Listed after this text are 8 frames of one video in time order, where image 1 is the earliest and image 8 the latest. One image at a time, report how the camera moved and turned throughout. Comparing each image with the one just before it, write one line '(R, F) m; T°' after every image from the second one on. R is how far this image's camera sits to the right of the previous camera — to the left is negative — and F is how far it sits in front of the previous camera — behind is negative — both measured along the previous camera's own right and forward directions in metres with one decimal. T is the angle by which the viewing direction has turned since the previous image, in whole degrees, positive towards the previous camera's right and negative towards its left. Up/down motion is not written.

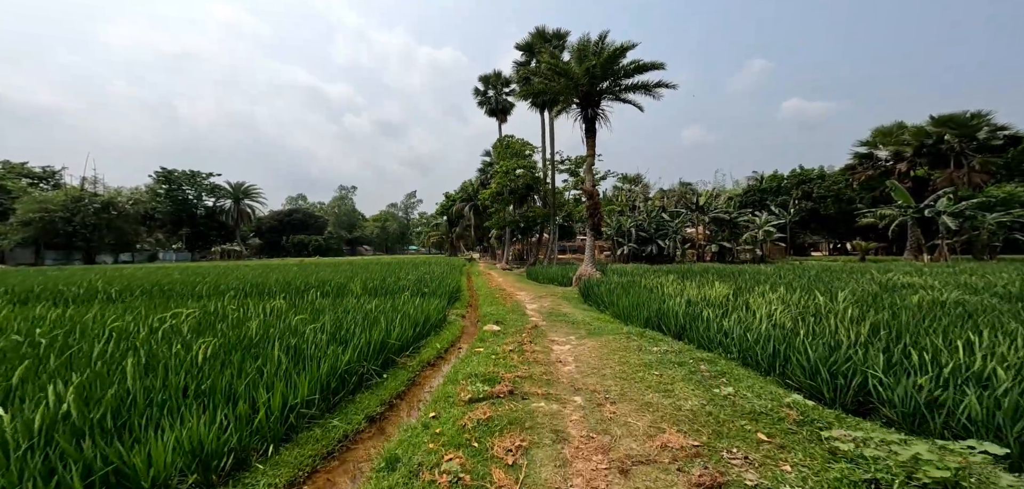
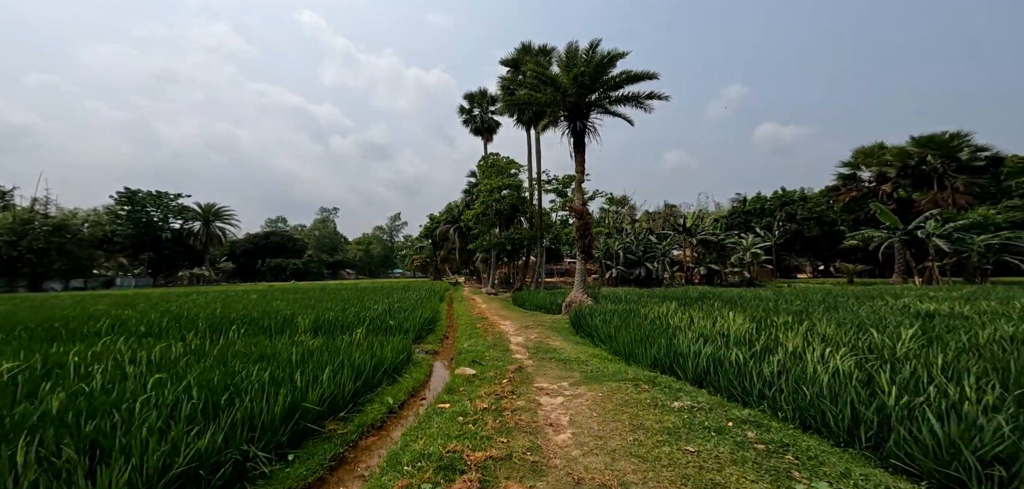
(+0.1, +1.4) m; +2°
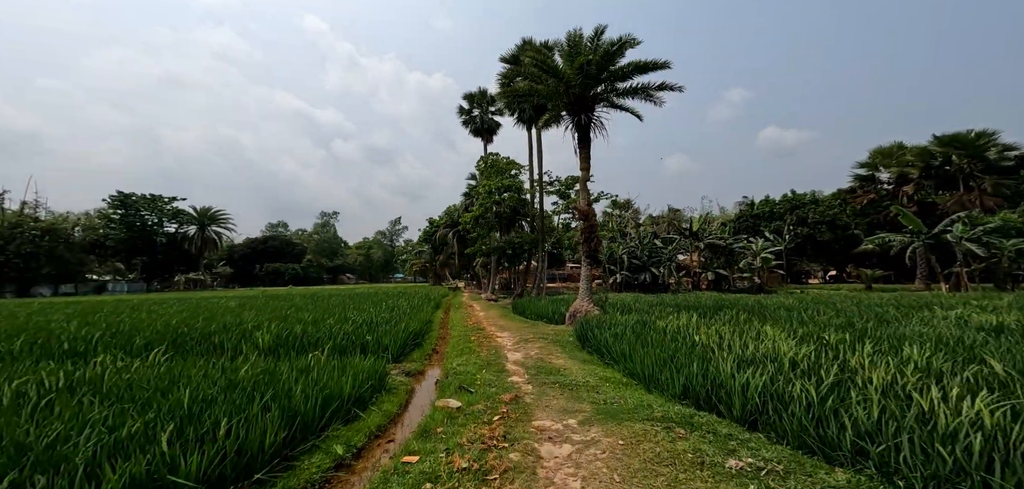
(+0.1, +1.2) m; 0°
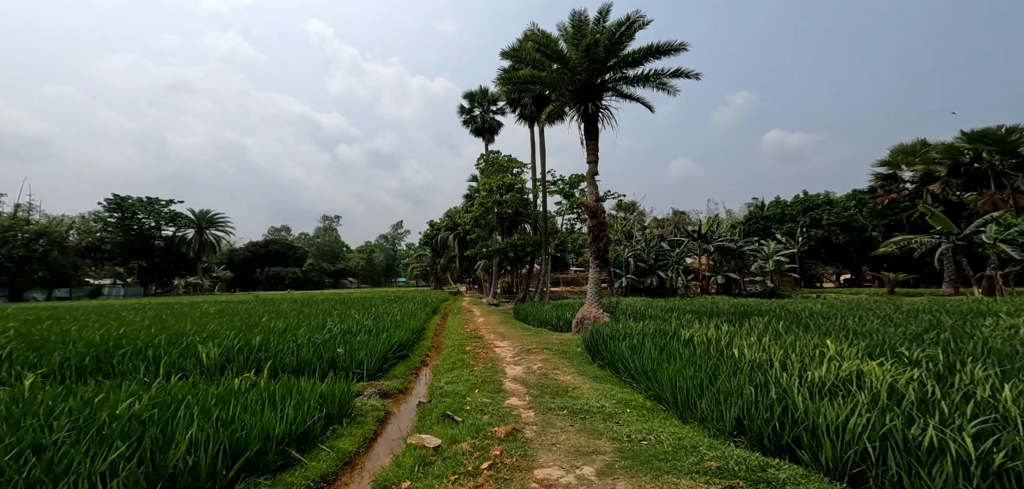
(+0.1, +1.2) m; 0°
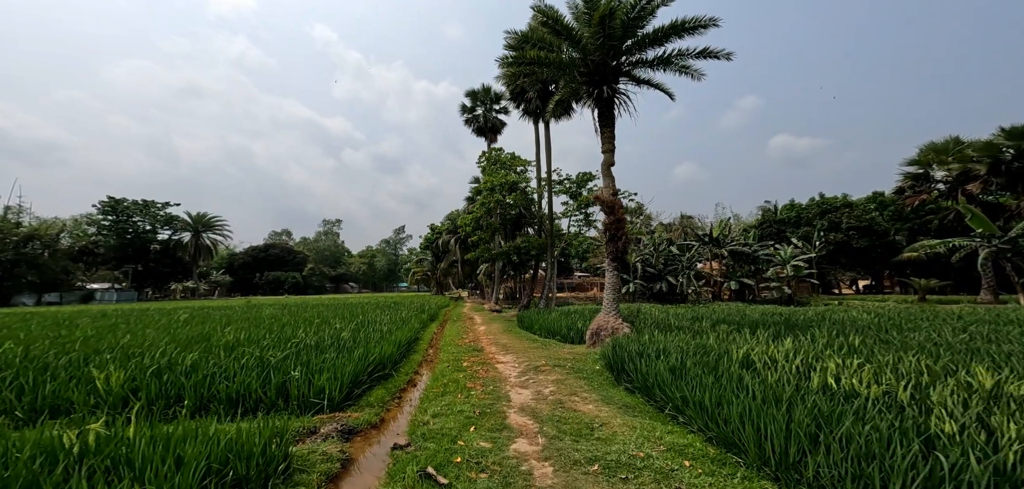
(-0.1, +1.5) m; 0°
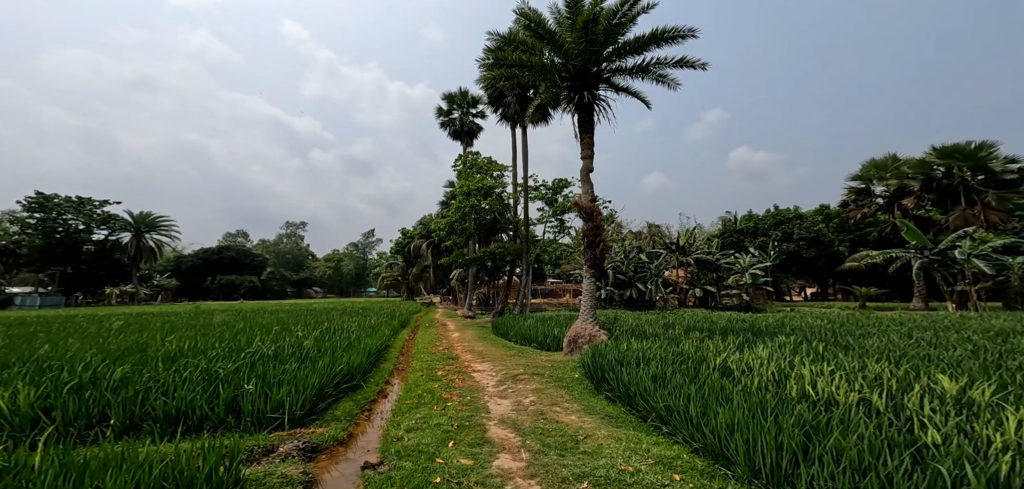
(-0.1, +0.2) m; +4°
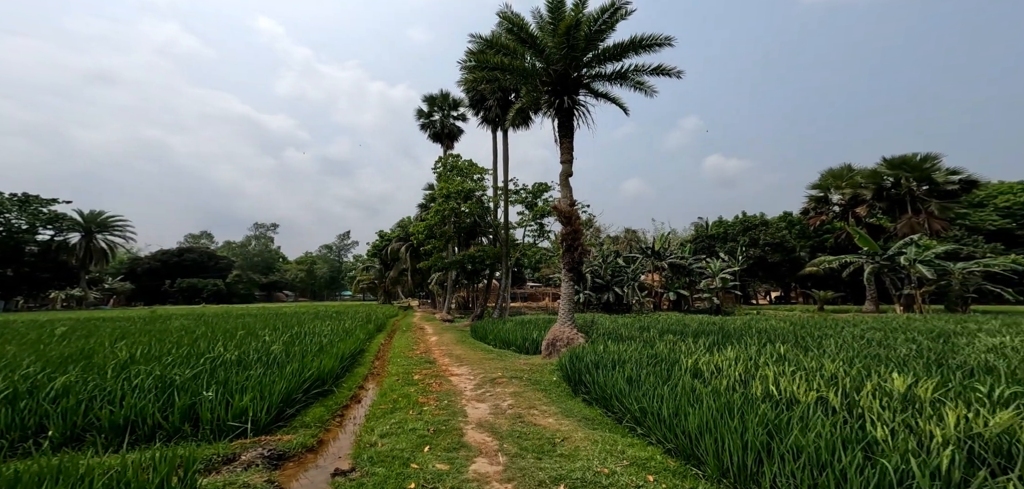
(0.0, 0.0) m; +3°
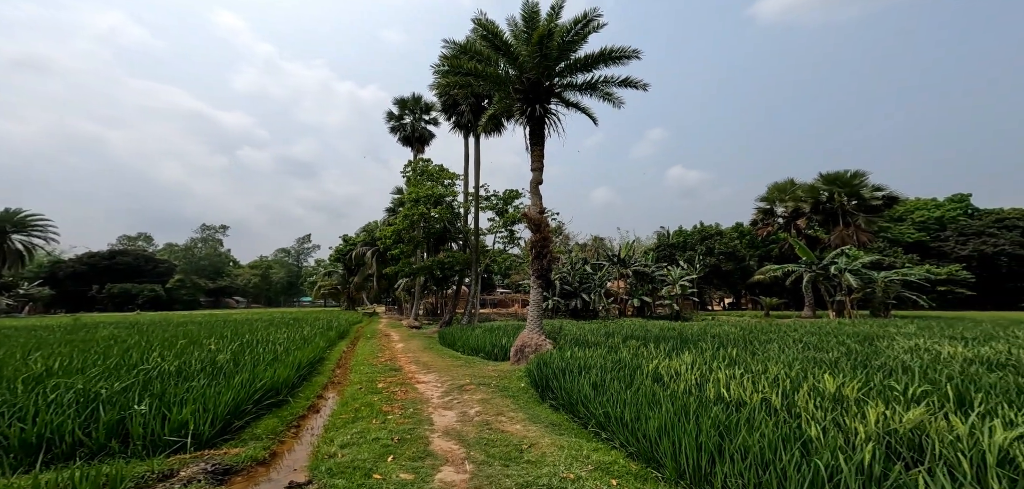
(0.0, 0.0) m; +4°
